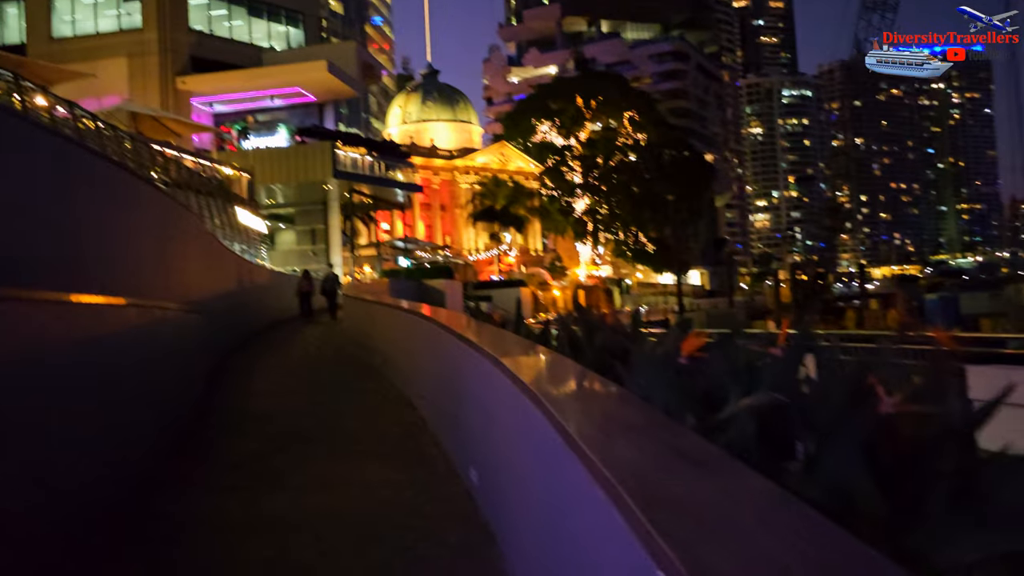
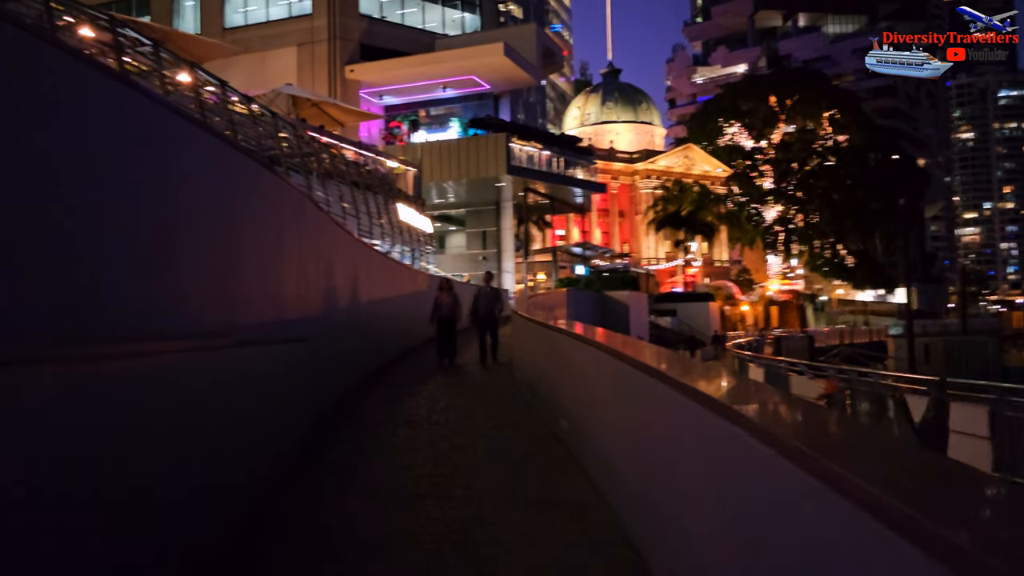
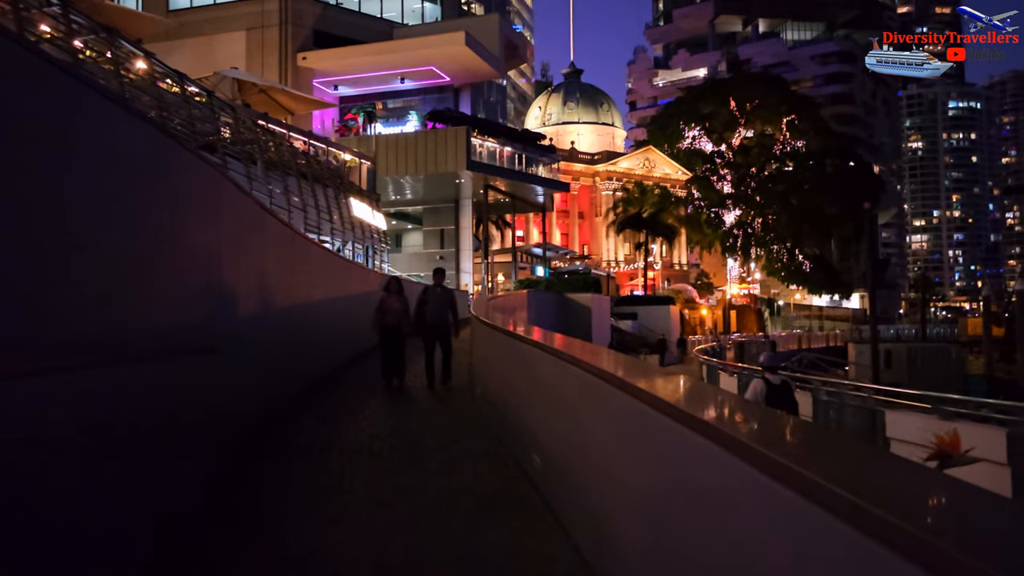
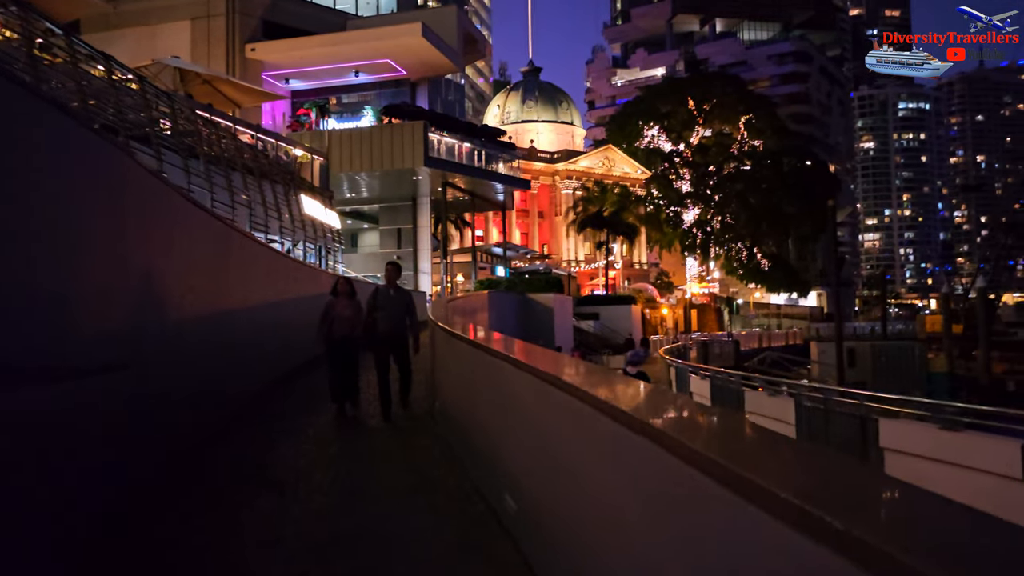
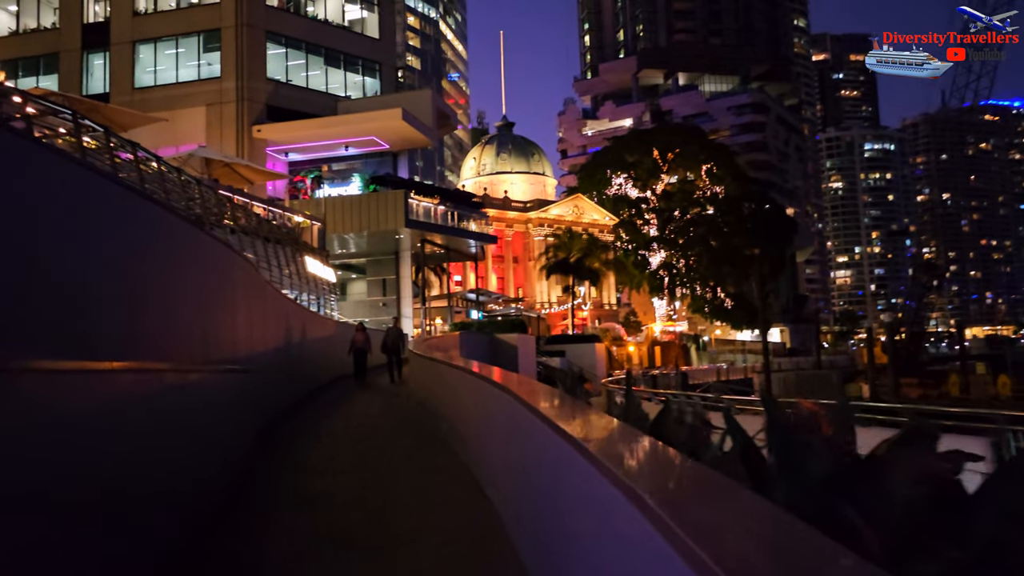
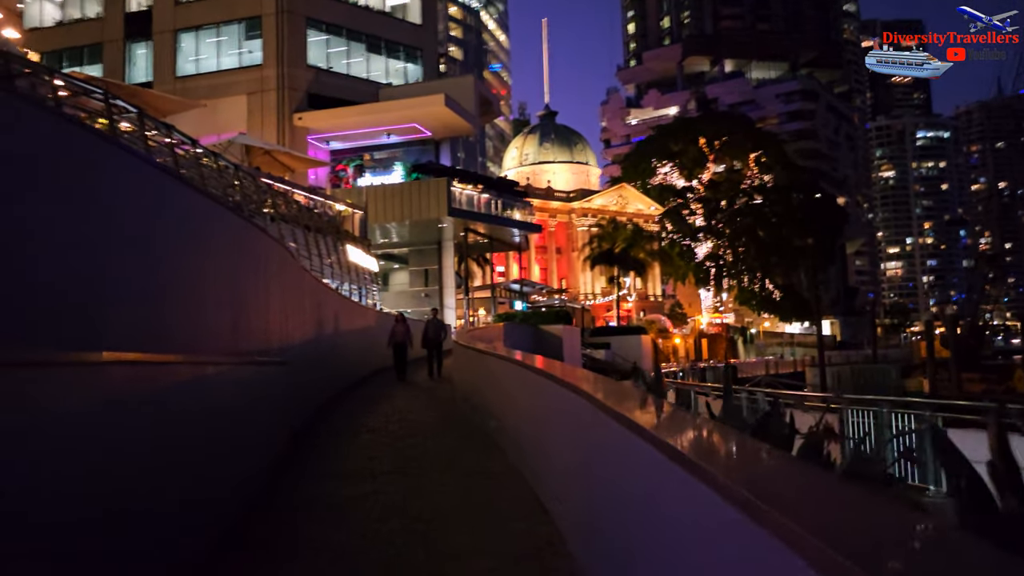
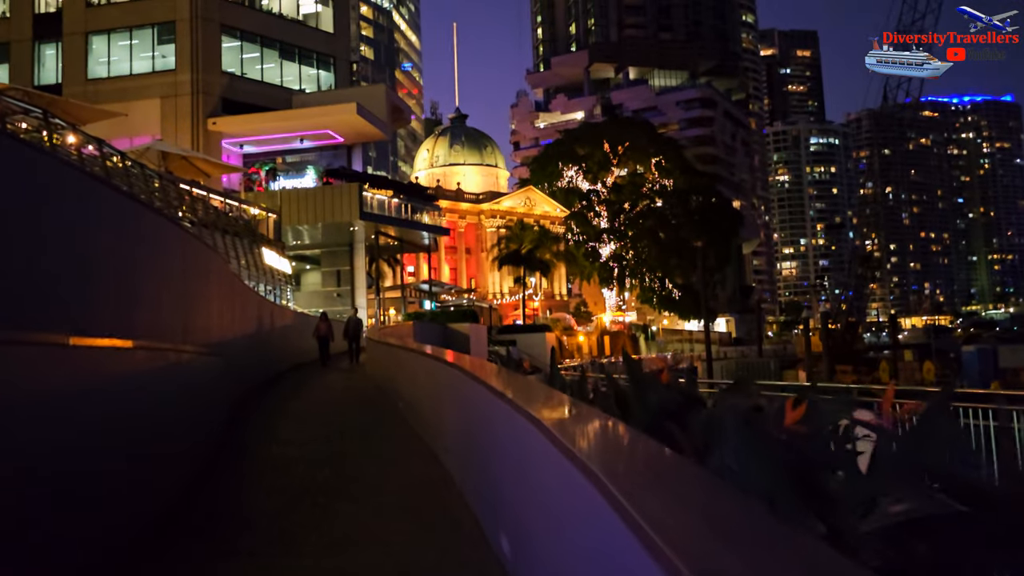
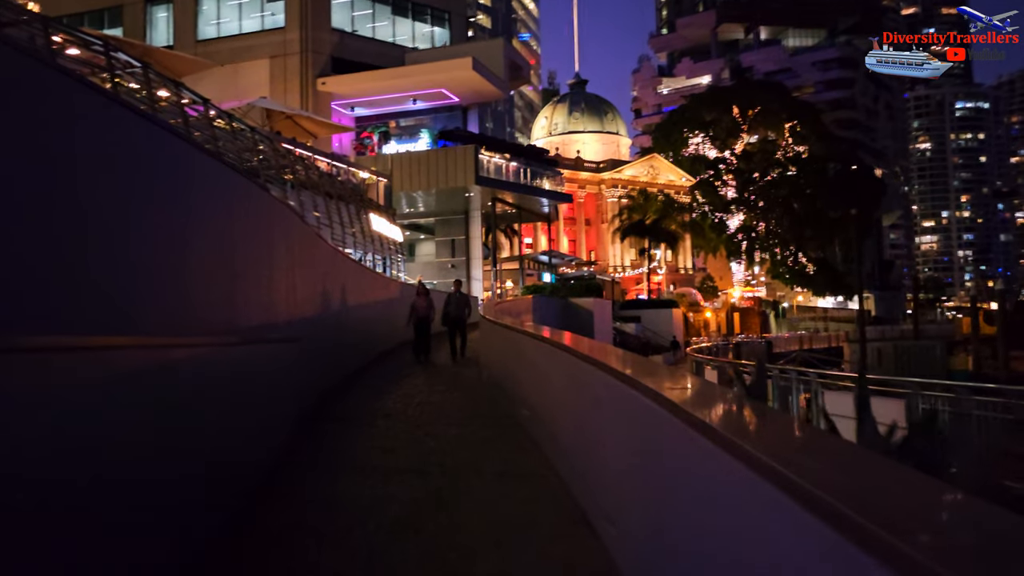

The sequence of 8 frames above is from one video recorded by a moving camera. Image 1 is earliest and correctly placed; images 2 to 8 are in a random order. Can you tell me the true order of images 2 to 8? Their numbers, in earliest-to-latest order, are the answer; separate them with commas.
7, 5, 6, 8, 2, 3, 4
